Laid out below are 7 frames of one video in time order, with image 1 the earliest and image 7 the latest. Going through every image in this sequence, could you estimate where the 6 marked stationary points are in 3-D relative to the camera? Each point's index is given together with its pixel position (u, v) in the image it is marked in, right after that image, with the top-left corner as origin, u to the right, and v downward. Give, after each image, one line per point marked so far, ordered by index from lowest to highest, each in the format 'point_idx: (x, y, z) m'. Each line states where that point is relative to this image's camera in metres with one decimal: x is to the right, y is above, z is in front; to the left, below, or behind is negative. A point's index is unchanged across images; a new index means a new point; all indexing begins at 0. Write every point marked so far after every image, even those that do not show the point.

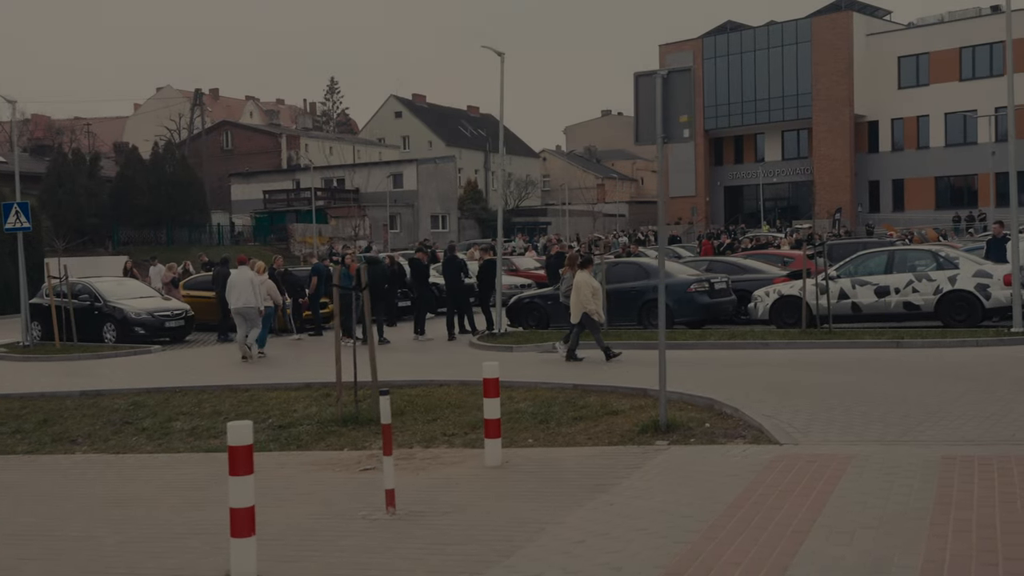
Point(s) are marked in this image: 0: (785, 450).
0: (+2.0, -1.2, +7.6) m
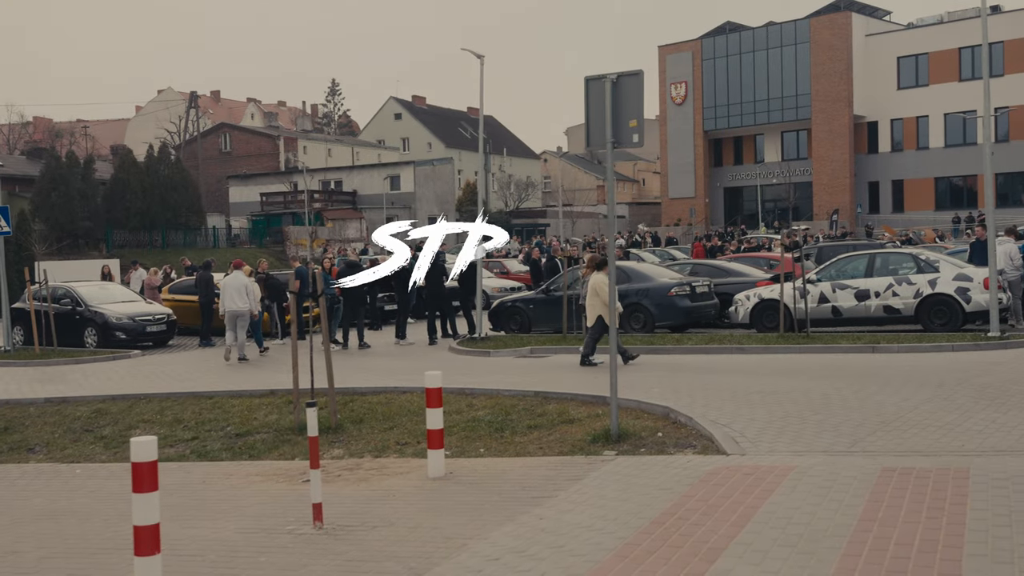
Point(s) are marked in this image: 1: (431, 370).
0: (+1.6, -1.3, +7.5) m
1: (-1.3, -1.3, +15.7) m
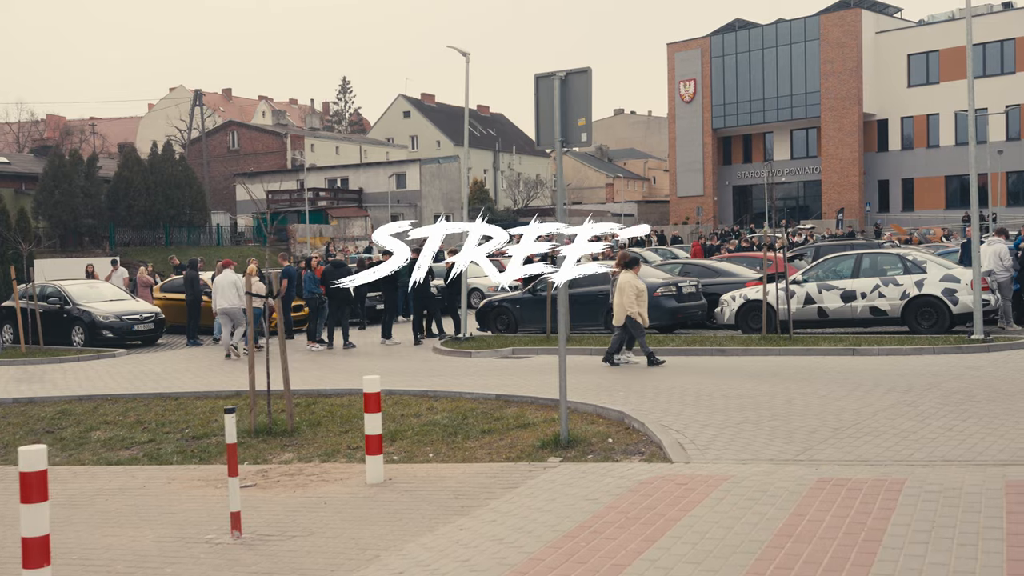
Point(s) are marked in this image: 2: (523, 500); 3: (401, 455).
0: (+1.1, -1.3, +7.3) m
1: (-1.6, -1.3, +15.6) m
2: (+0.1, -1.4, +6.7) m
3: (-1.0, -1.5, +9.1) m
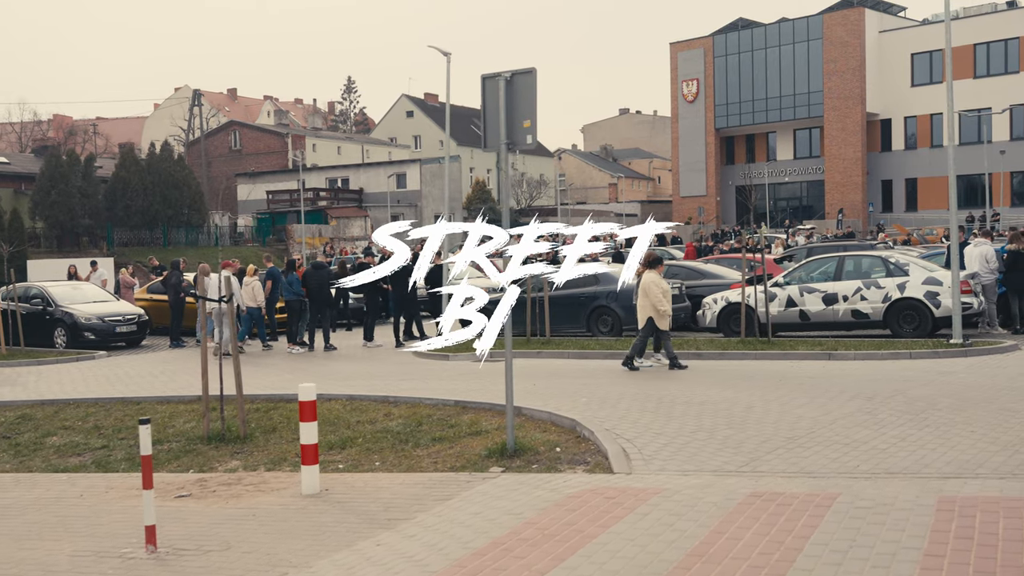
0: (+0.7, -1.3, +7.1) m
1: (-2.0, -1.3, +15.4) m
2: (-0.4, -1.4, +6.5) m
3: (-1.4, -1.5, +8.9) m
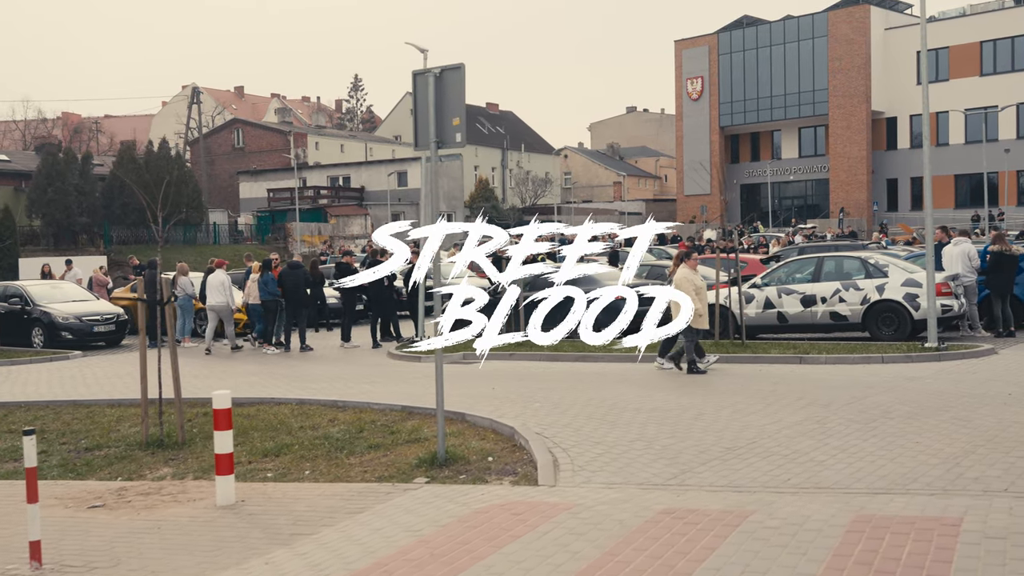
0: (+0.1, -1.4, +6.8) m
1: (-2.5, -1.3, +15.1) m
2: (-1.0, -1.5, +6.2) m
3: (-2.0, -1.6, +8.6) m
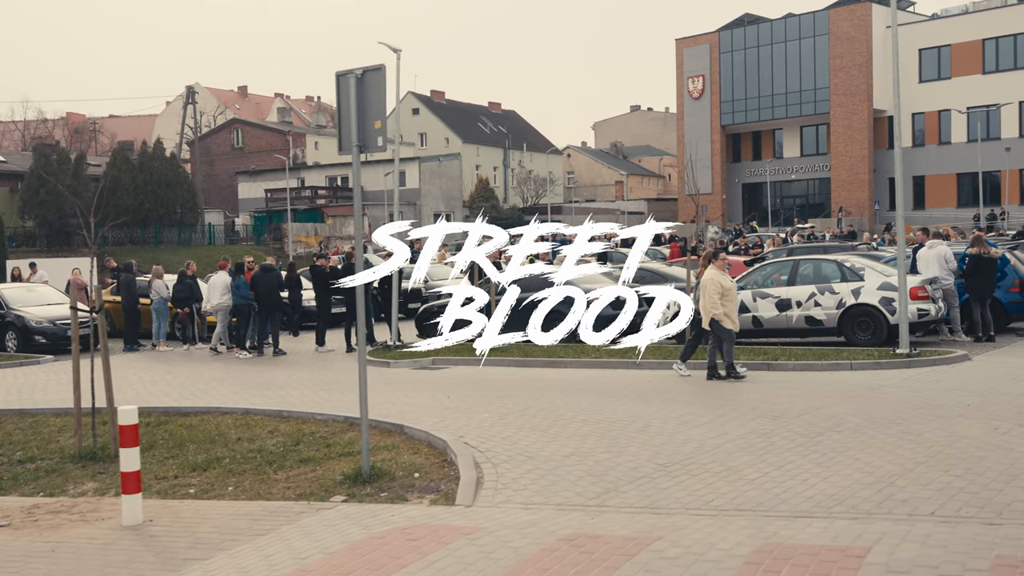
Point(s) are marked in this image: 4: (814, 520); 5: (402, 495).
0: (-0.5, -1.5, +6.5) m
1: (-3.0, -1.4, +14.8) m
2: (-1.6, -1.6, +5.9) m
3: (-2.5, -1.6, +8.3) m
4: (+1.7, -1.3, +5.8) m
5: (-0.8, -1.5, +7.4) m
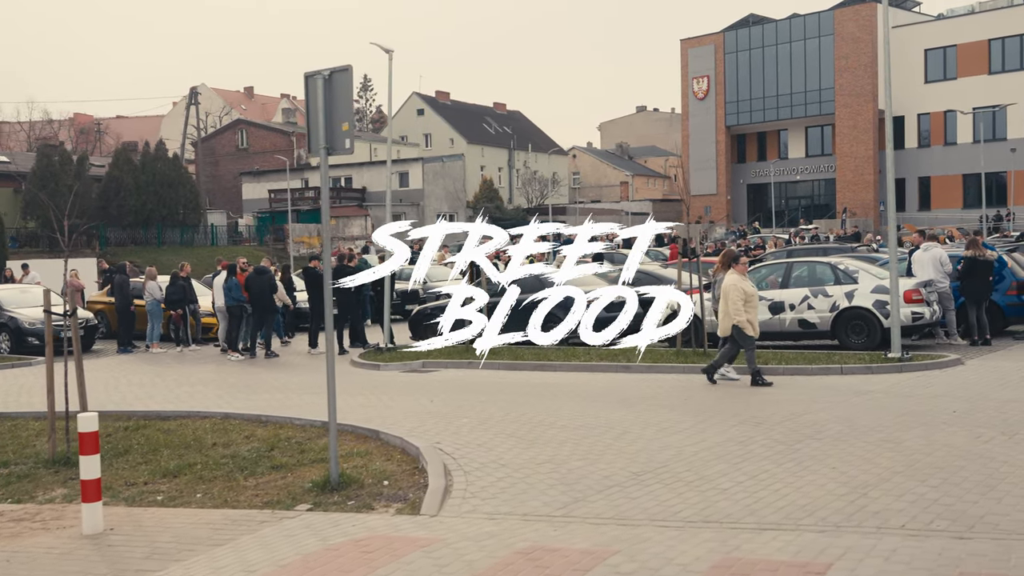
0: (-0.7, -1.5, +6.3) m
1: (-3.2, -1.4, +14.7) m
2: (-1.8, -1.6, +5.8) m
3: (-2.8, -1.7, +8.2) m
4: (+1.5, -1.4, +5.7) m
5: (-1.0, -1.5, +7.3) m
